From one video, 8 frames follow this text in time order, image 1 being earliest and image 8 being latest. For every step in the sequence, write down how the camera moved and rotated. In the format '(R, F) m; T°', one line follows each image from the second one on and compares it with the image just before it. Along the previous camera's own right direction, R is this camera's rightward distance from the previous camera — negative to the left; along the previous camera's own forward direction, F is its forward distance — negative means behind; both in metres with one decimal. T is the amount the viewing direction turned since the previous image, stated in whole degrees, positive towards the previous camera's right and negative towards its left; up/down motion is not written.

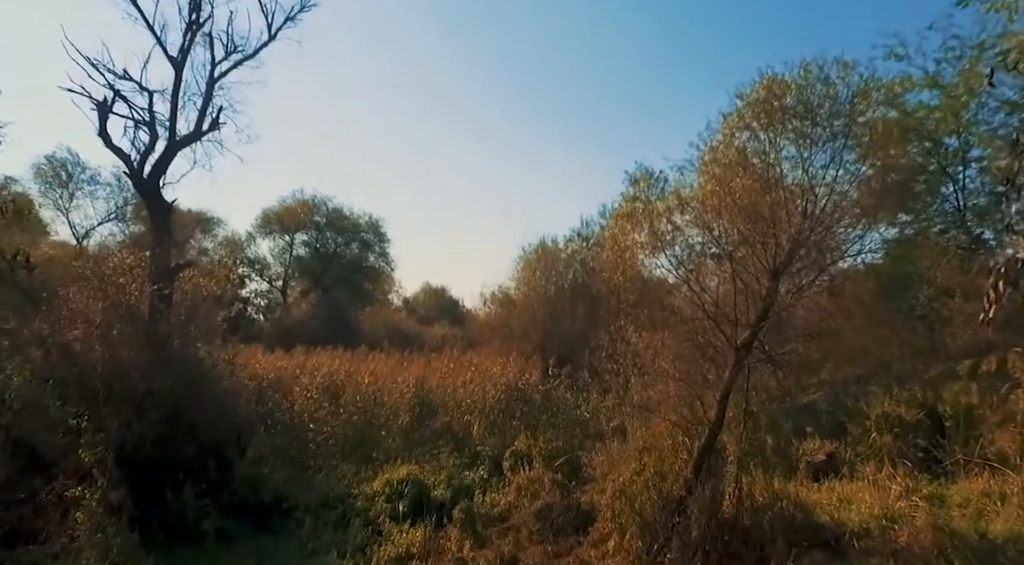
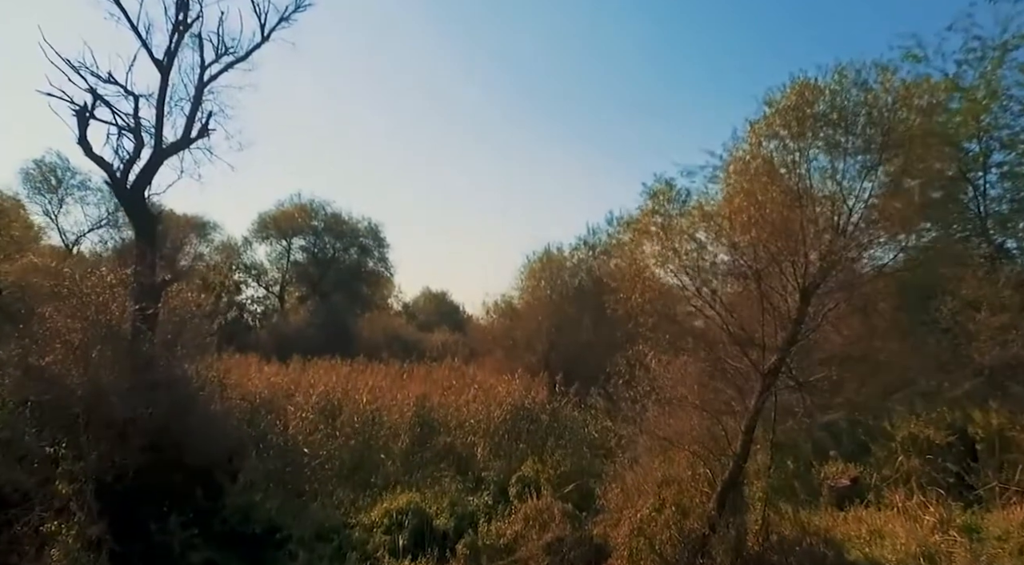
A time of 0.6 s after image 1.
(-0.1, +0.6) m; 0°
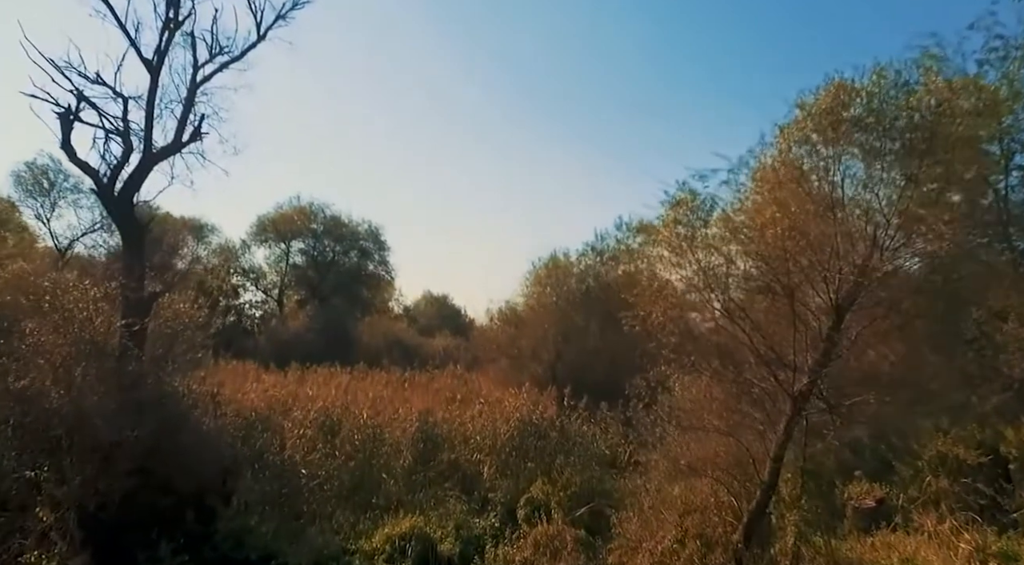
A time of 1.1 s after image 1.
(-0.1, +0.5) m; 0°
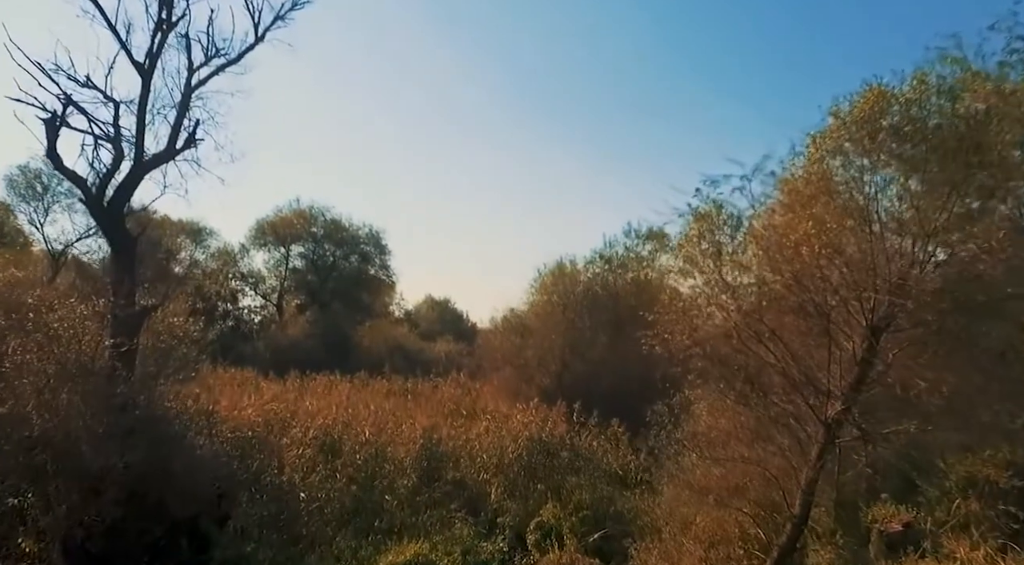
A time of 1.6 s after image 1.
(-0.1, +0.4) m; 0°
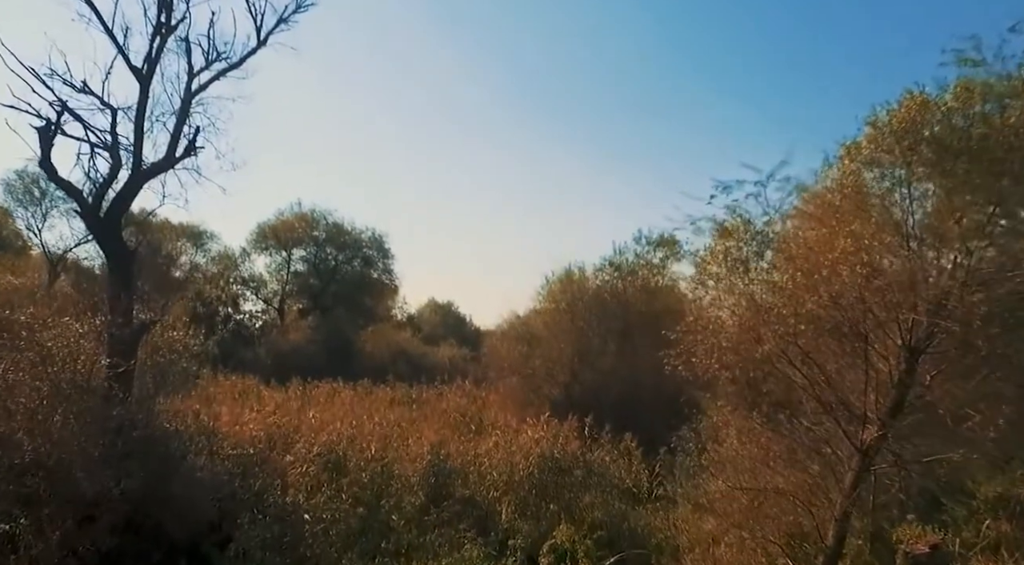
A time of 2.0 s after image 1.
(-0.1, +0.3) m; 0°
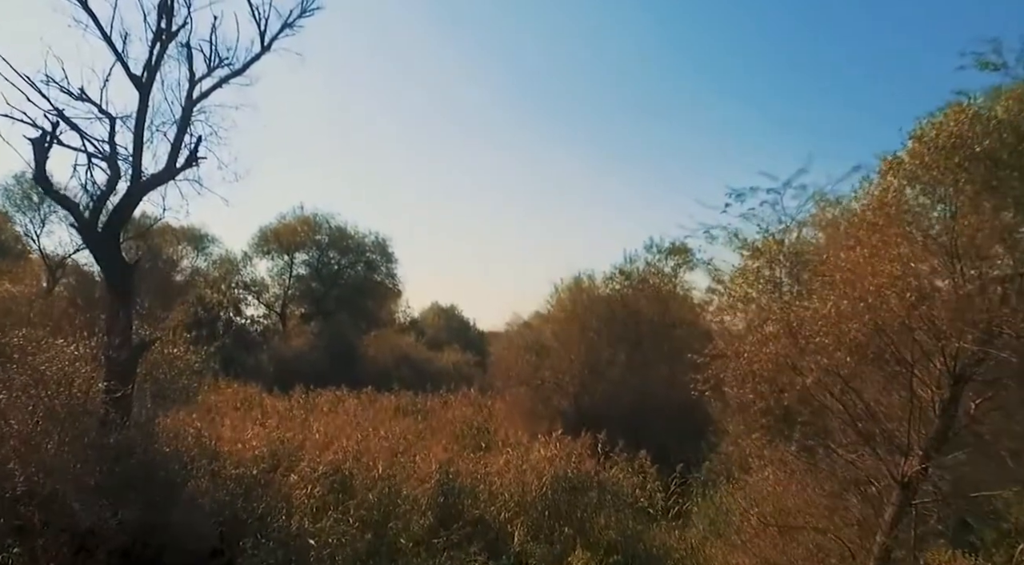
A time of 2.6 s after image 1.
(-0.2, +0.3) m; 0°
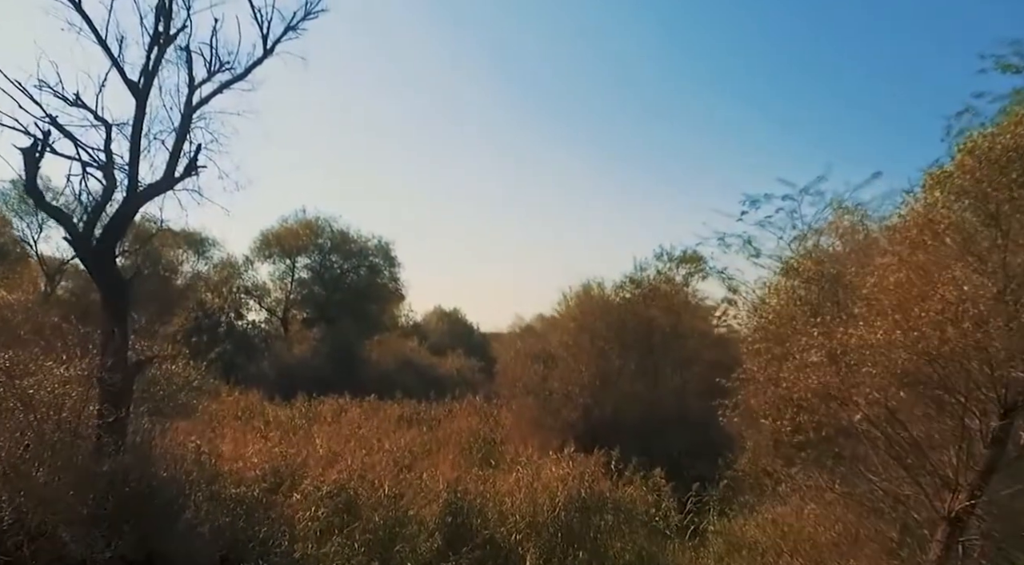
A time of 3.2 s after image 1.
(-0.1, +0.4) m; 0°
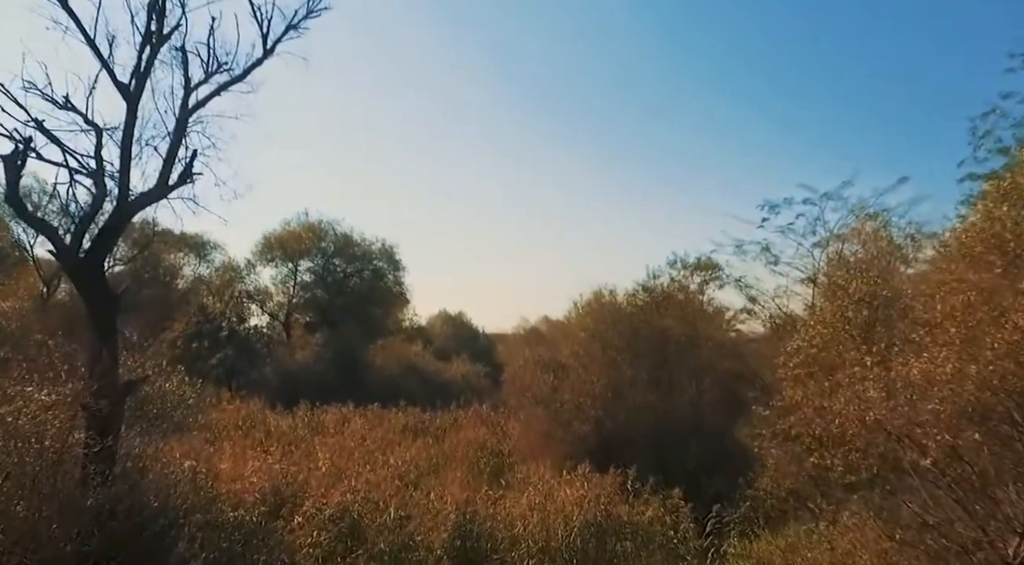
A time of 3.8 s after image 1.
(-0.1, +0.5) m; 0°
